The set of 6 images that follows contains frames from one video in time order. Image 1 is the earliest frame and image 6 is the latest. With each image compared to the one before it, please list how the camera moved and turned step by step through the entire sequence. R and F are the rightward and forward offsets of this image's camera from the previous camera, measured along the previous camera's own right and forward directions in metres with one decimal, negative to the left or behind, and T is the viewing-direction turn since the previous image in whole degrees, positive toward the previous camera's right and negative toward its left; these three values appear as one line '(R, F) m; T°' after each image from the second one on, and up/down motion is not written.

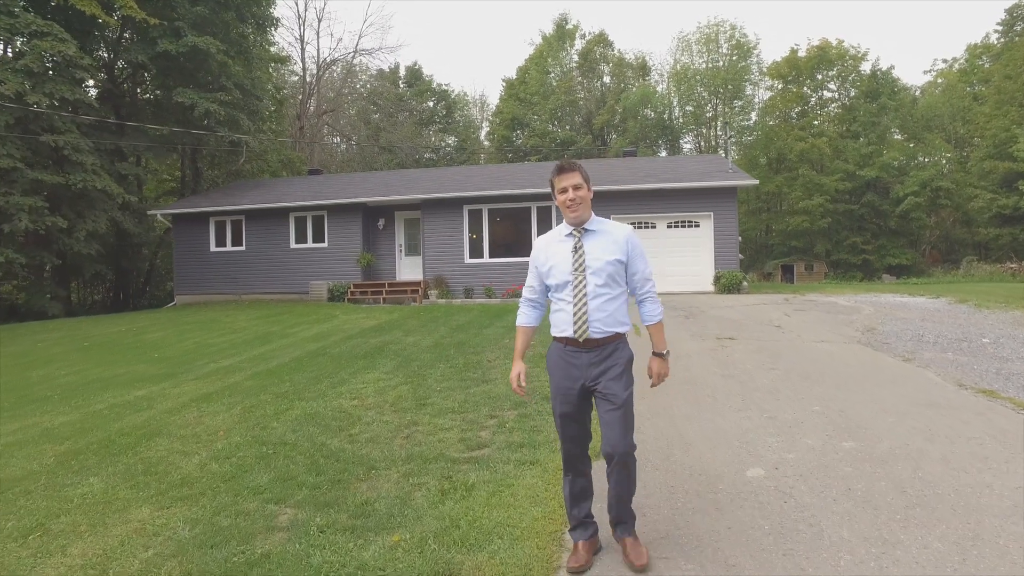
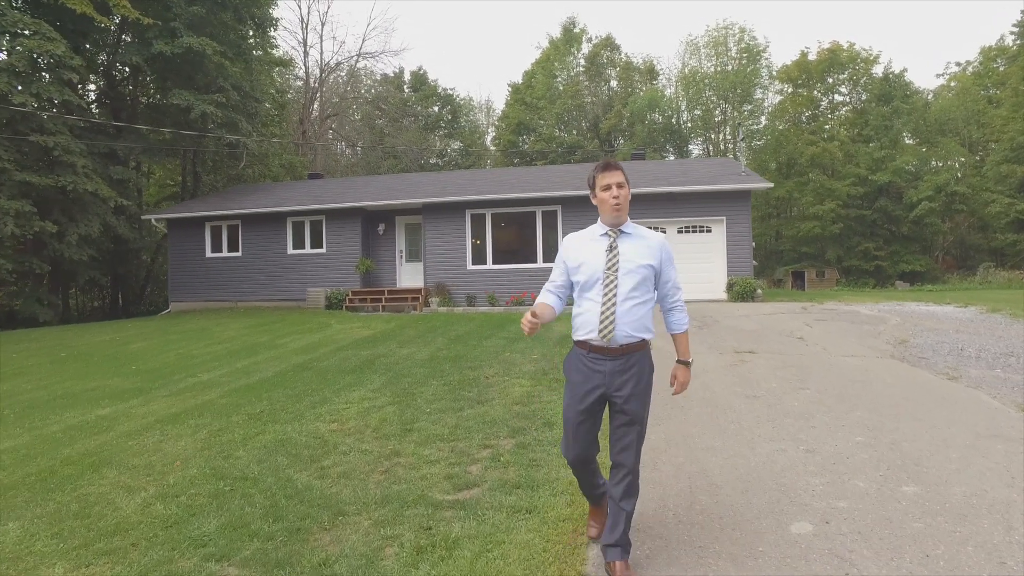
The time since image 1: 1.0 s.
(+0.1, +0.6) m; -1°
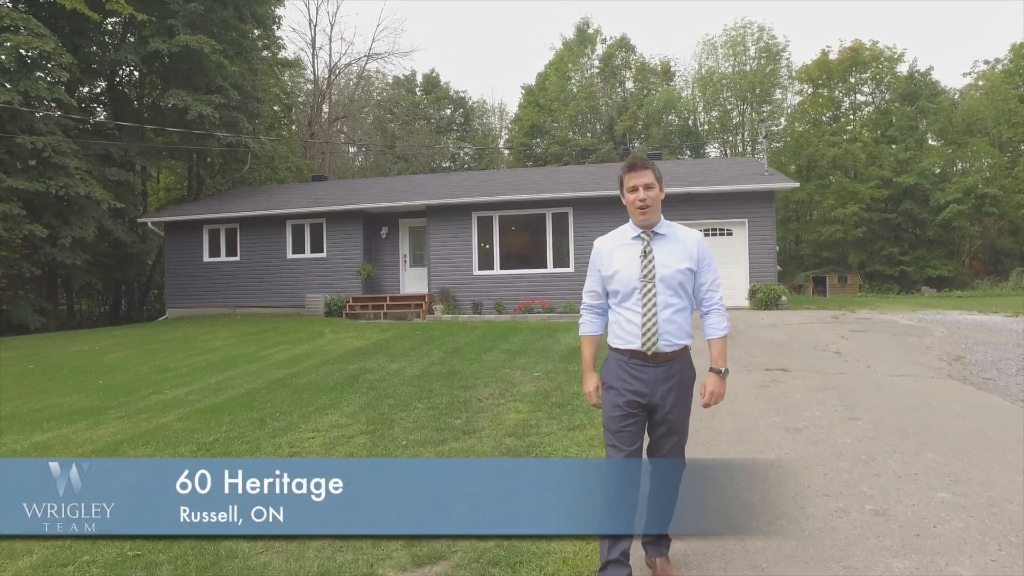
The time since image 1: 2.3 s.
(+0.2, +0.8) m; -1°
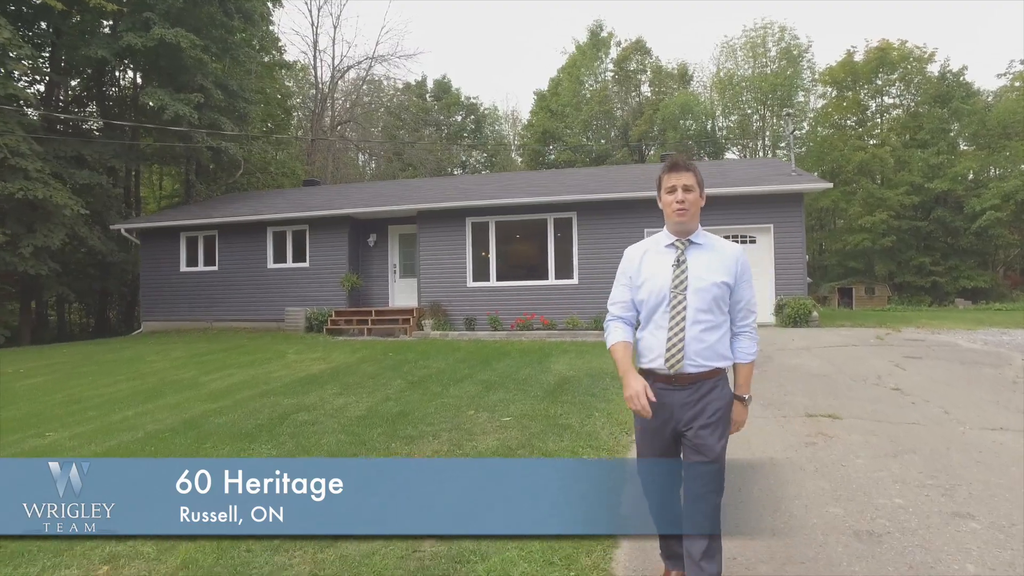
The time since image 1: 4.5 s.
(+0.4, +1.5) m; -2°
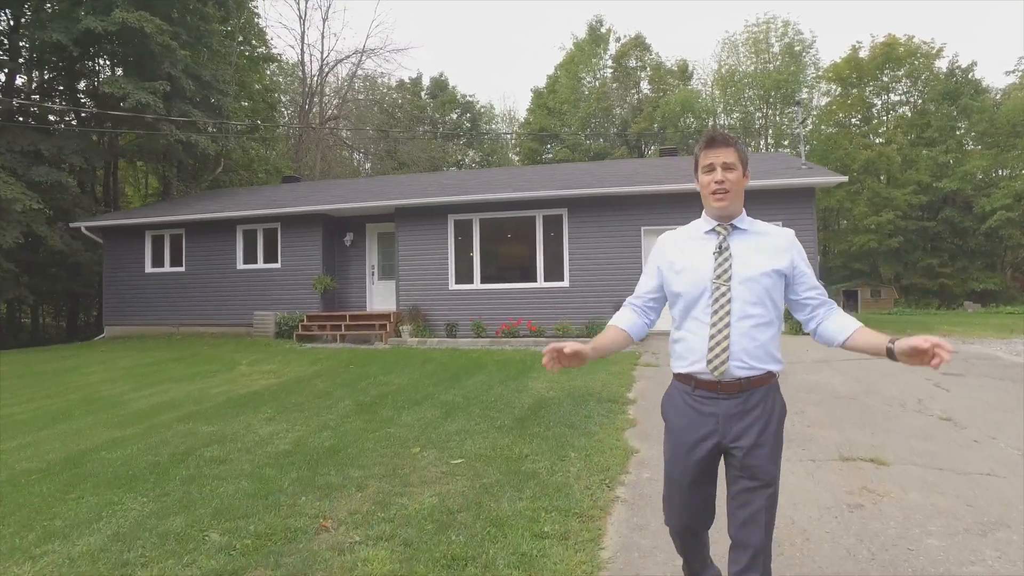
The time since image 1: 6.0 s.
(+0.3, +1.1) m; 0°
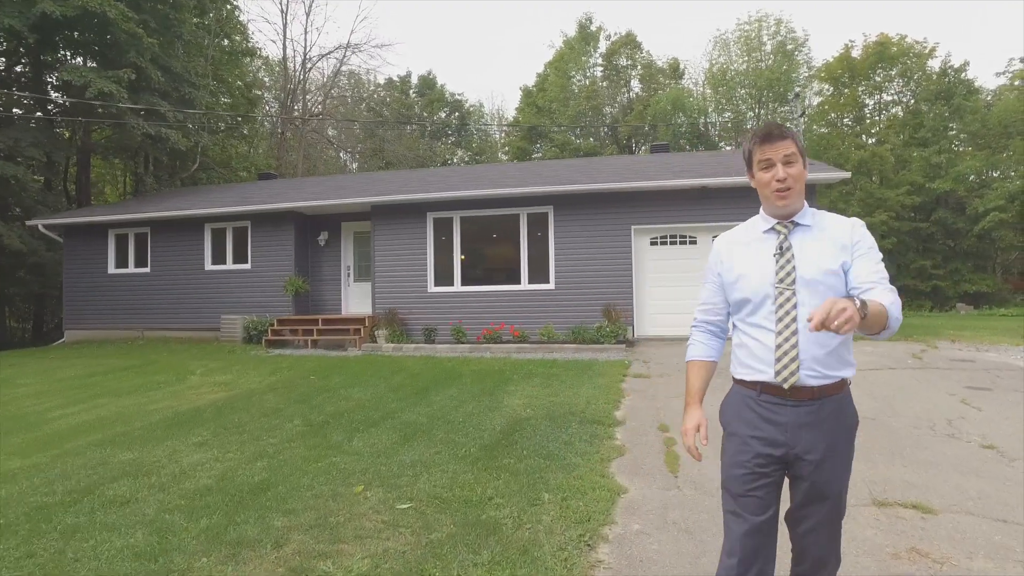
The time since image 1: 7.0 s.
(+0.2, +0.7) m; +1°
